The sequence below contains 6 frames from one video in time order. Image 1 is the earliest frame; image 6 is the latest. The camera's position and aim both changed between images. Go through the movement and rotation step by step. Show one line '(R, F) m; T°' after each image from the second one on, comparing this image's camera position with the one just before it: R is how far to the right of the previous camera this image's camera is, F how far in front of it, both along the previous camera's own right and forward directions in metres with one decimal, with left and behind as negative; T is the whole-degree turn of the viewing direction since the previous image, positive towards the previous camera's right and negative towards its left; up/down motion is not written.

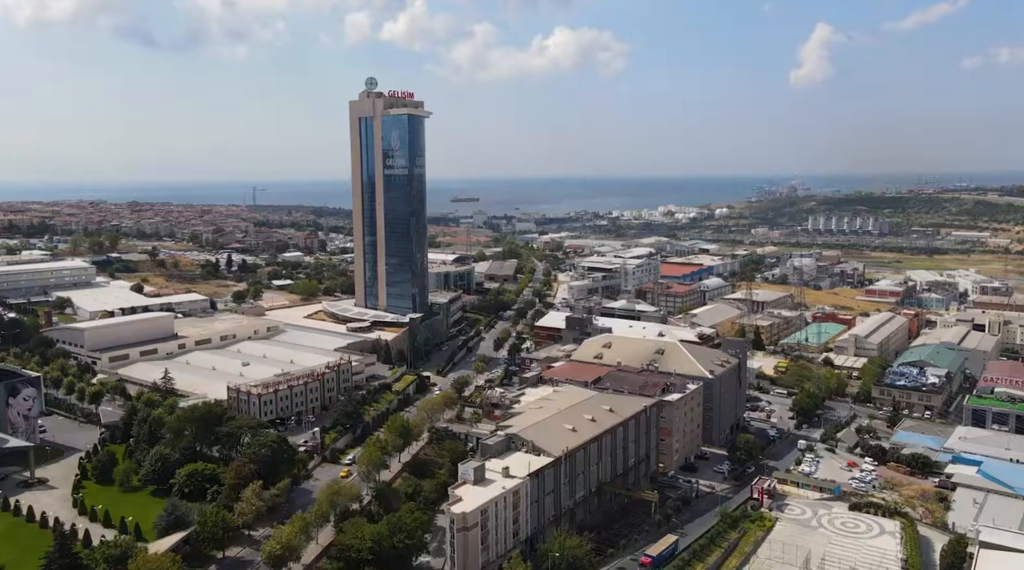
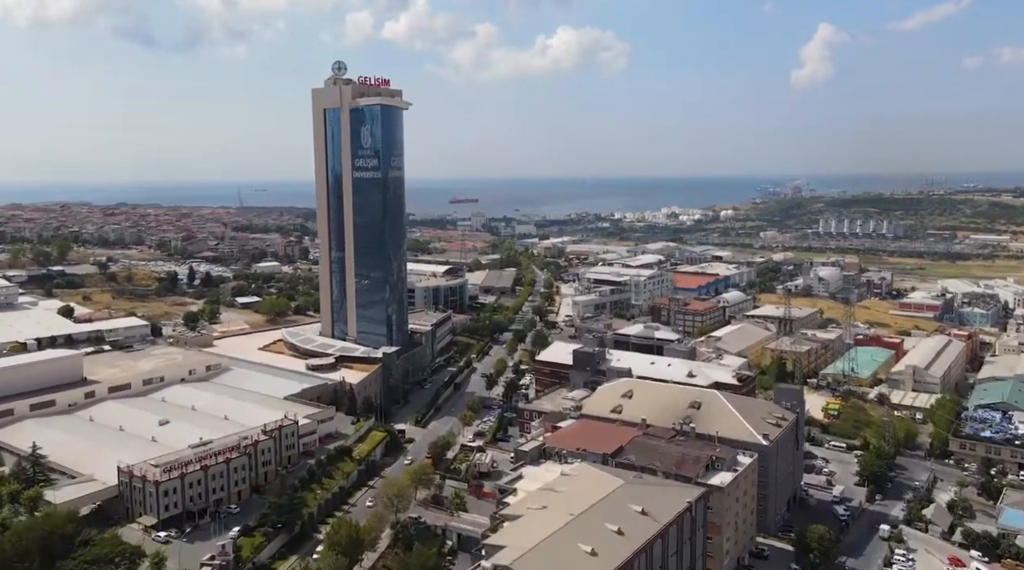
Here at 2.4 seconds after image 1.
(+0.1, +4.6) m; 0°
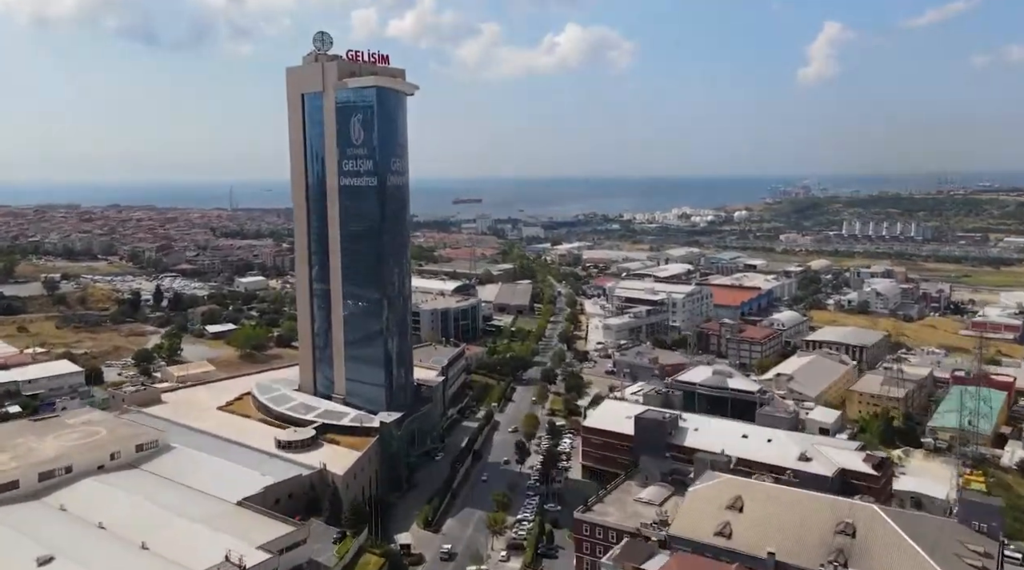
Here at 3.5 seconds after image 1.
(-0.8, +5.5) m; 0°
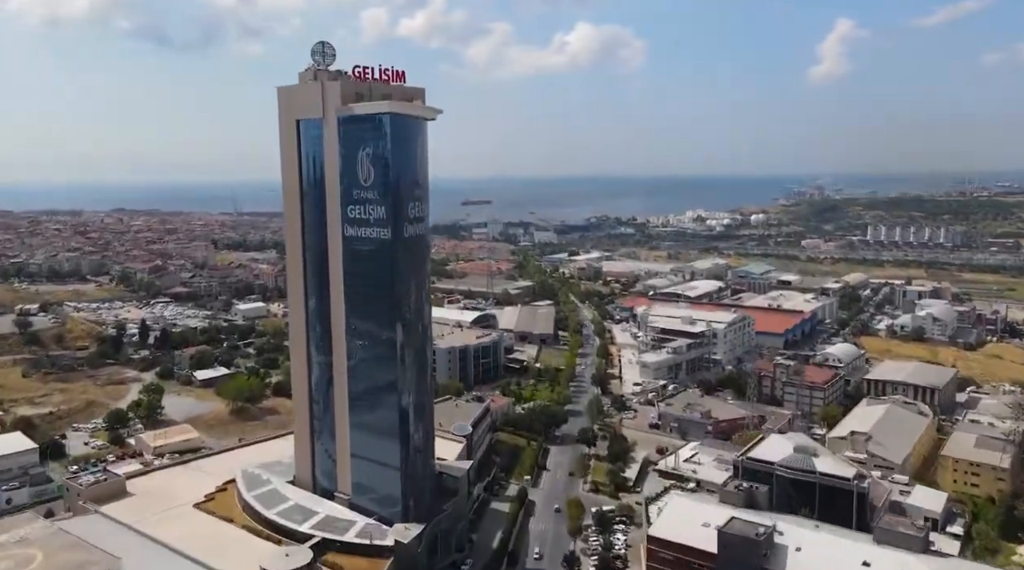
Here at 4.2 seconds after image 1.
(-0.6, +3.4) m; -1°
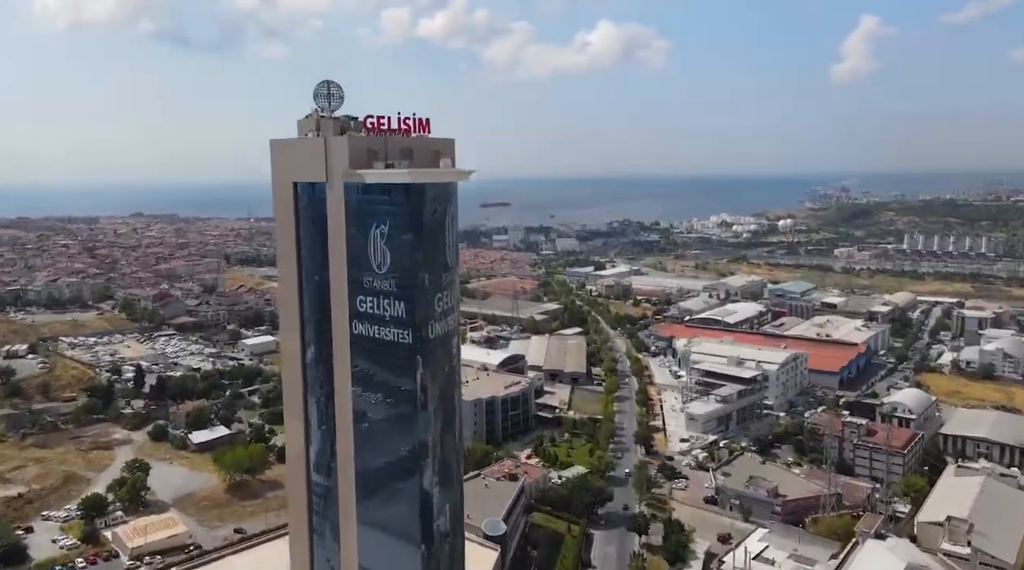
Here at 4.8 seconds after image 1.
(-0.5, +2.9) m; -1°
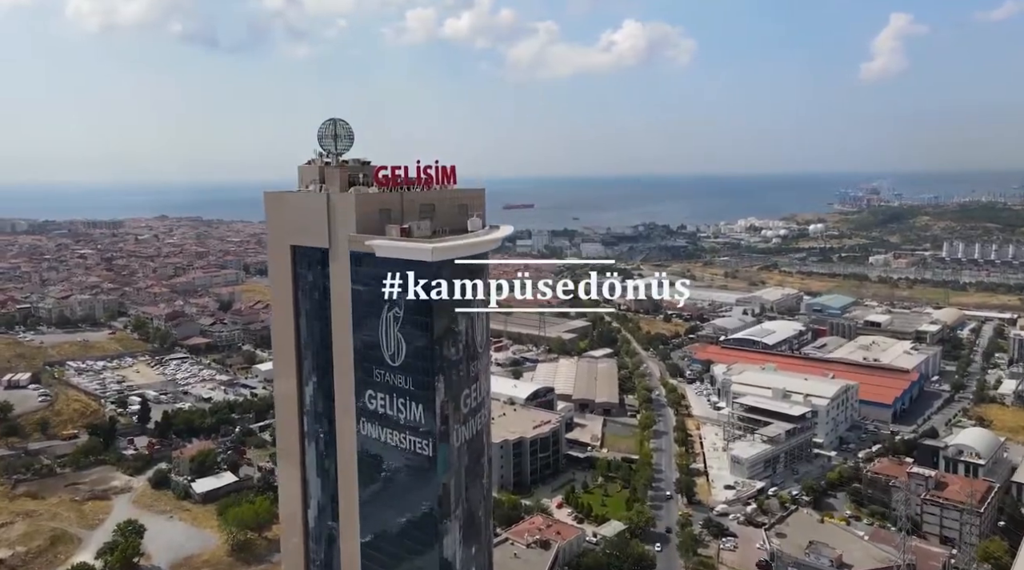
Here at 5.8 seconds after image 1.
(-0.2, +1.9) m; -2°
